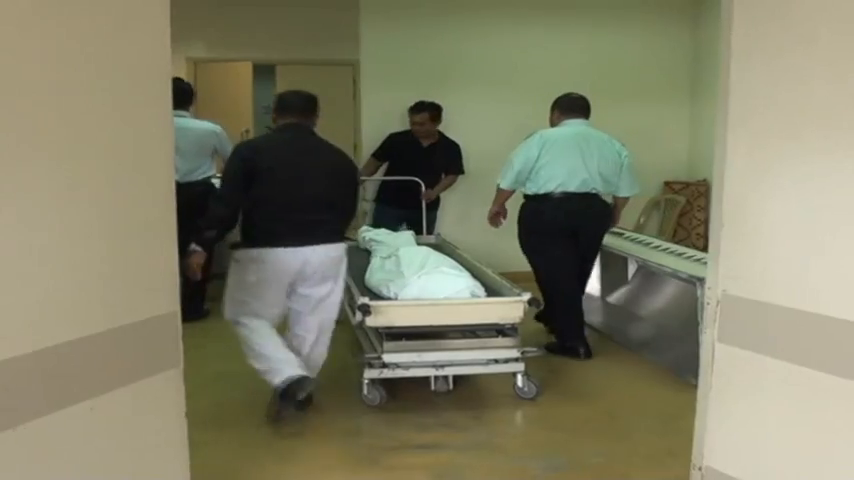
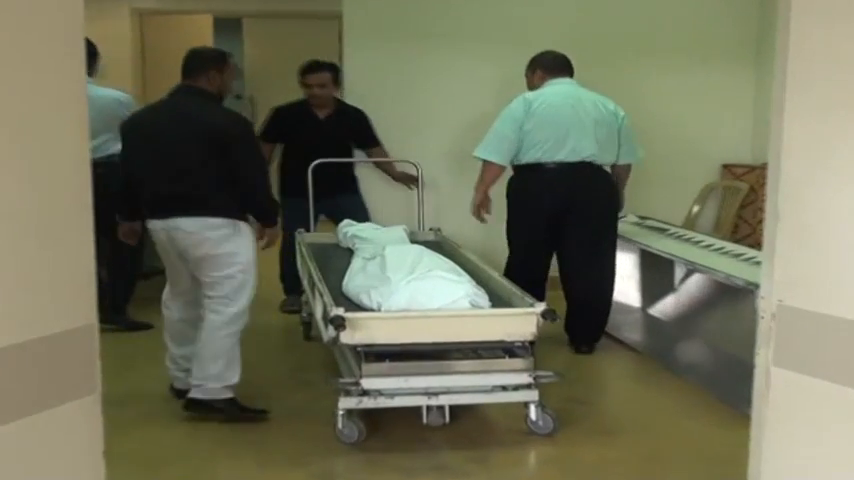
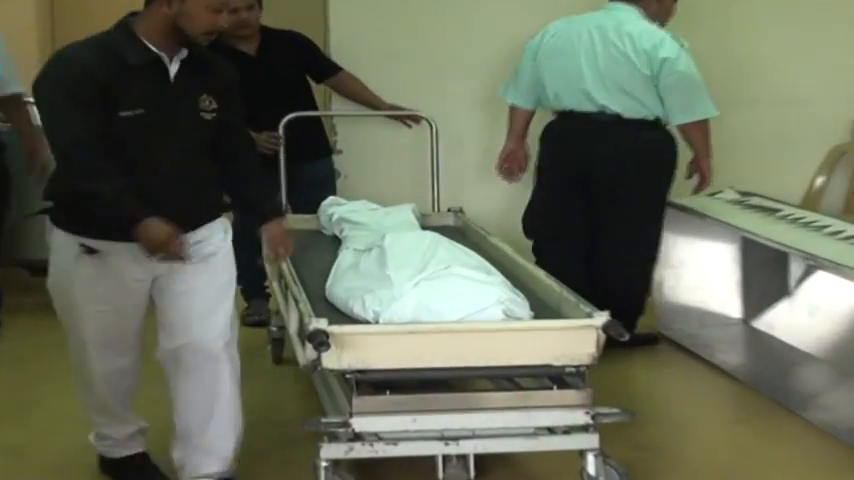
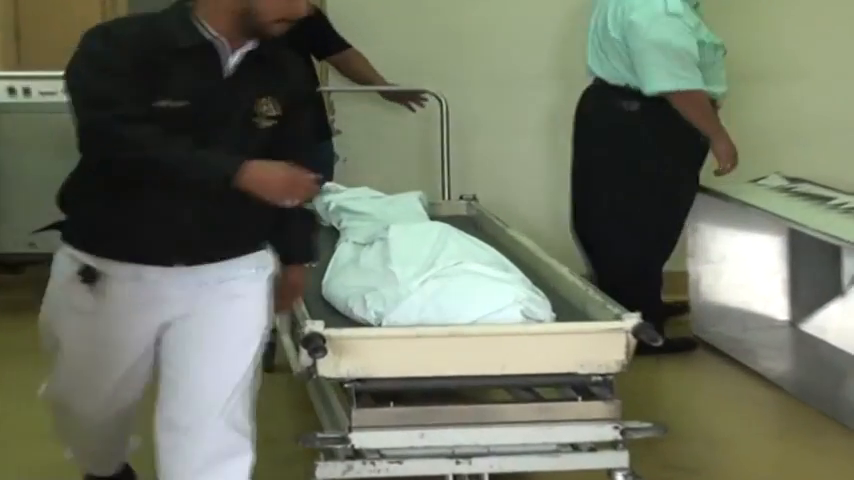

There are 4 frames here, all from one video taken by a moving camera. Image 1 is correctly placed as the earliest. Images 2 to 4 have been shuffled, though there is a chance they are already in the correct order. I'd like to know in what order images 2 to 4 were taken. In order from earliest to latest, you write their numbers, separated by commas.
2, 3, 4
